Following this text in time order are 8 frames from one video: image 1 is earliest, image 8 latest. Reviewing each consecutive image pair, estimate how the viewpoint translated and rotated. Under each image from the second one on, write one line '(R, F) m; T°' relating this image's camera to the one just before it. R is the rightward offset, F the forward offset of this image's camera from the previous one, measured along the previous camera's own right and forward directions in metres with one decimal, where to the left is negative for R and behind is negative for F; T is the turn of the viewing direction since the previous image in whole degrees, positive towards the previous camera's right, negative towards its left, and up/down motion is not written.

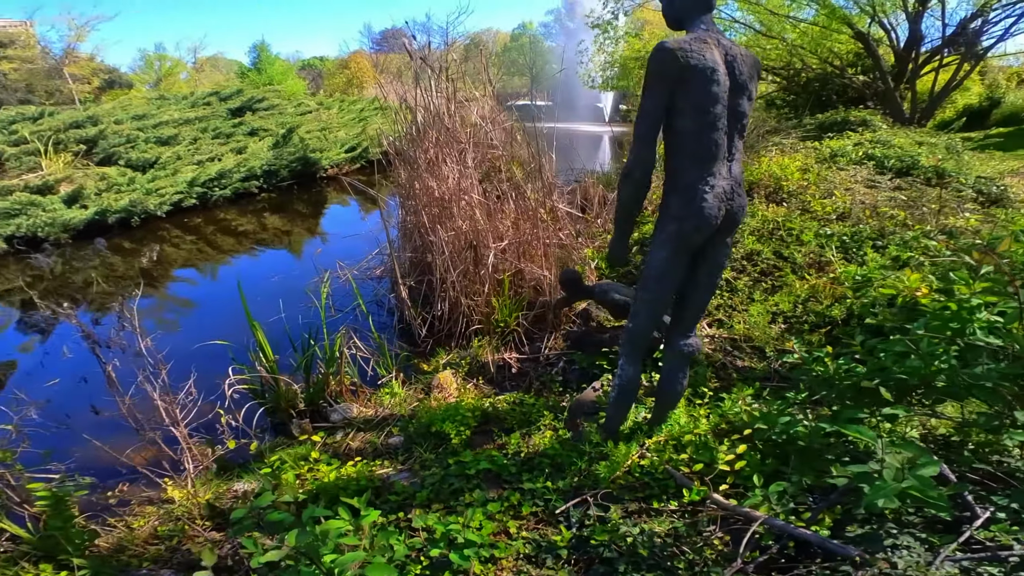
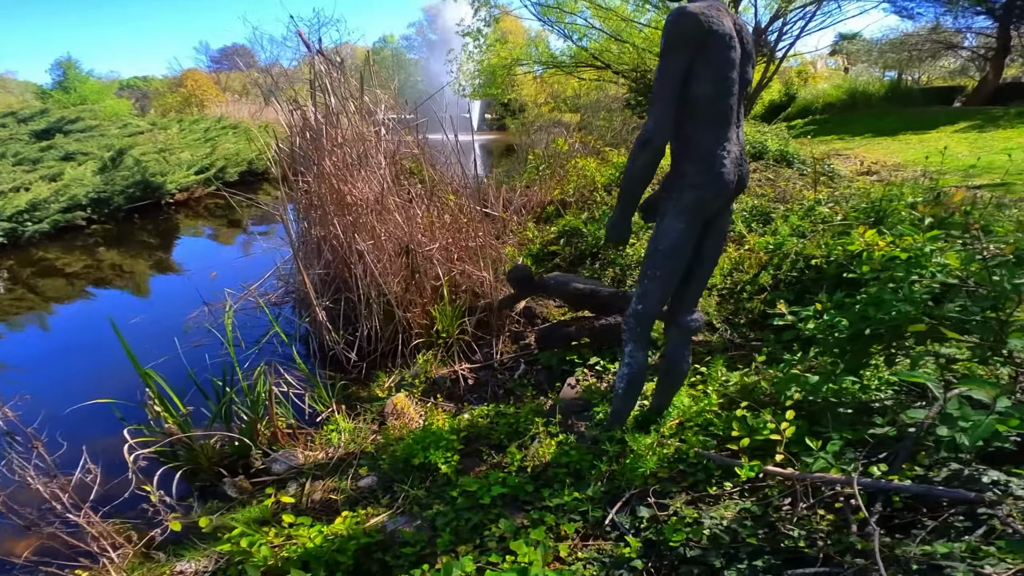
(-0.5, +0.3) m; +13°
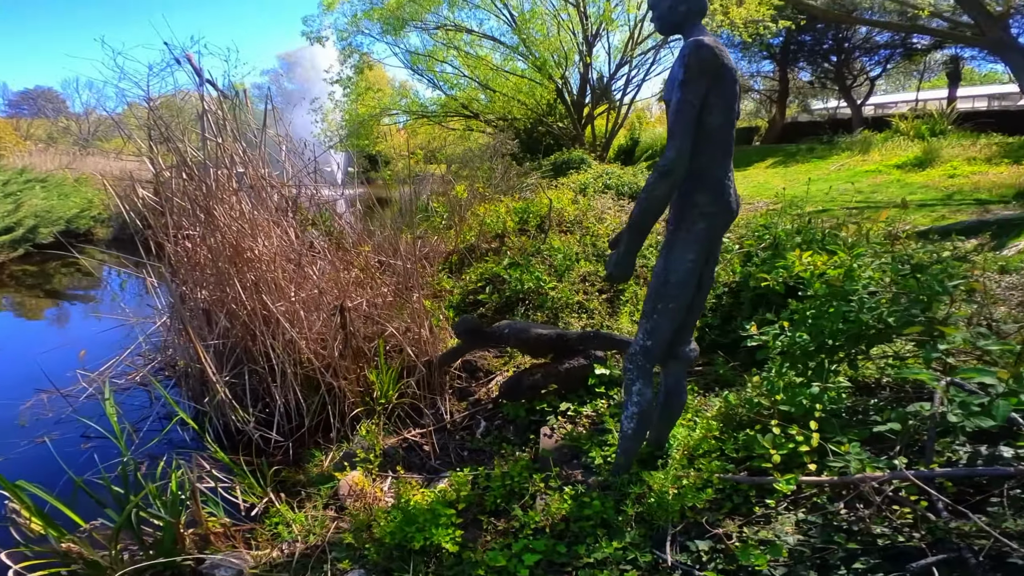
(-0.6, +0.2) m; +15°
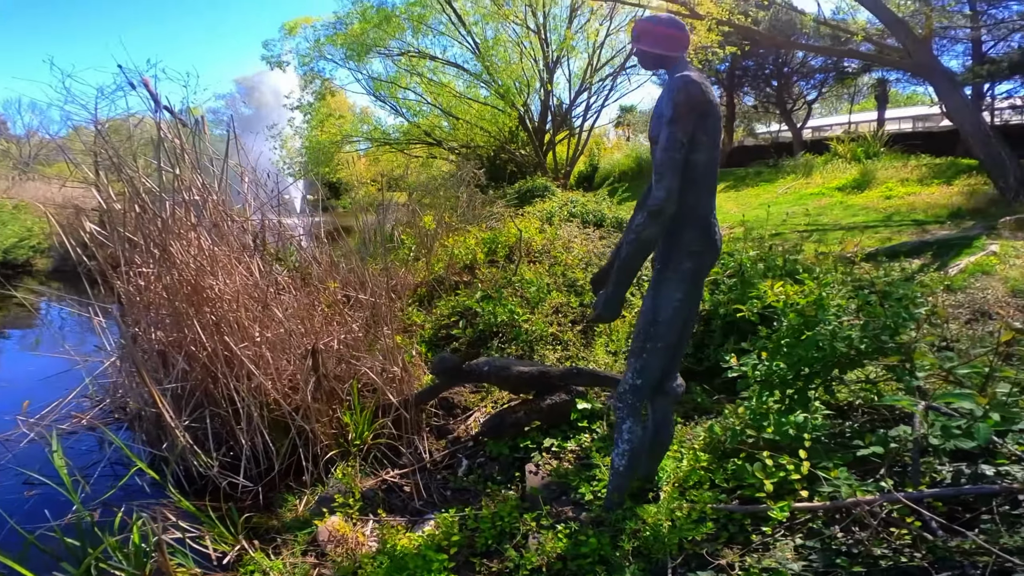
(-0.1, 0.0) m; +4°
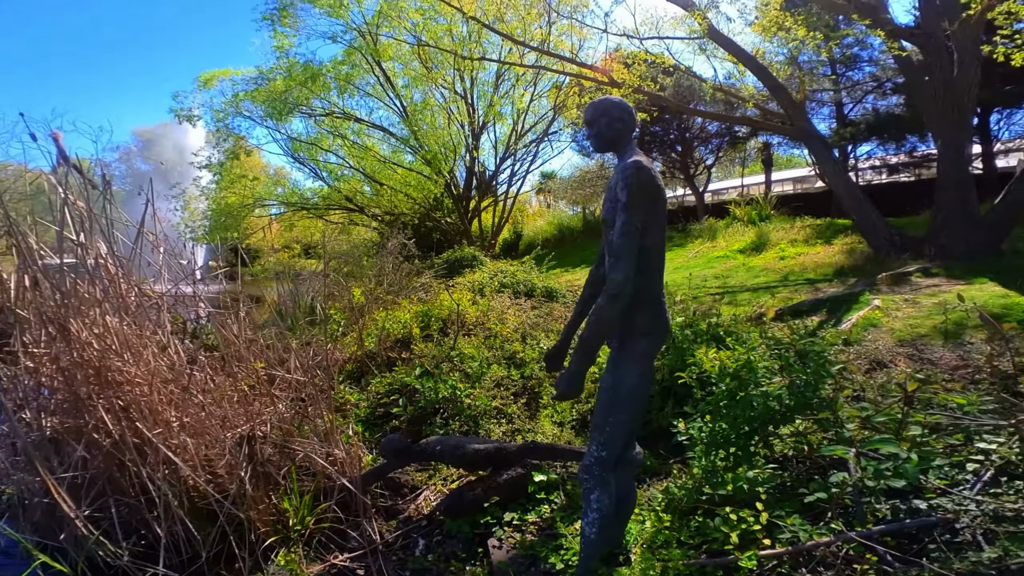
(-0.2, -0.1) m; +8°
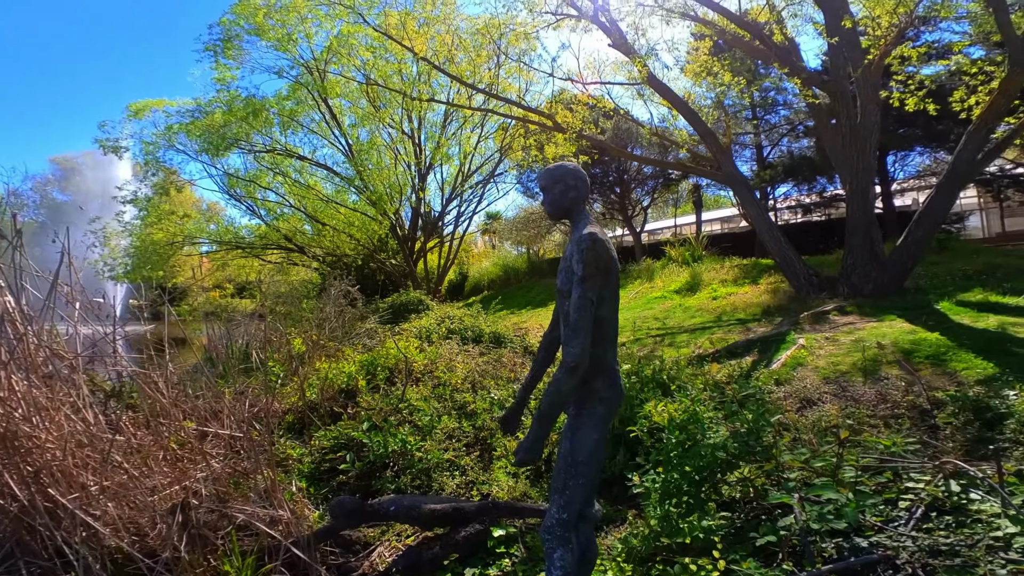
(-0.1, 0.0) m; +6°
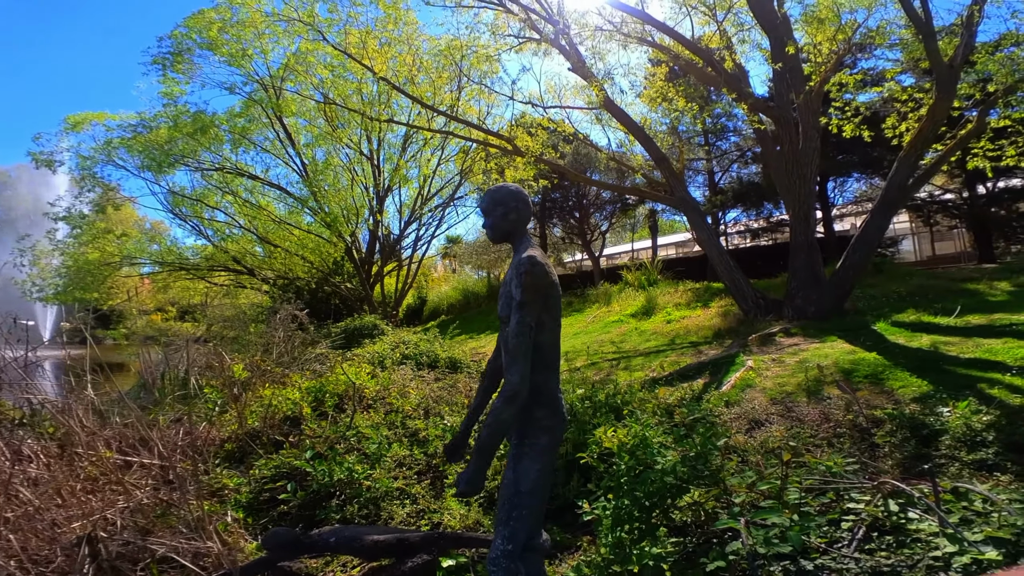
(+0.1, +0.1) m; +4°
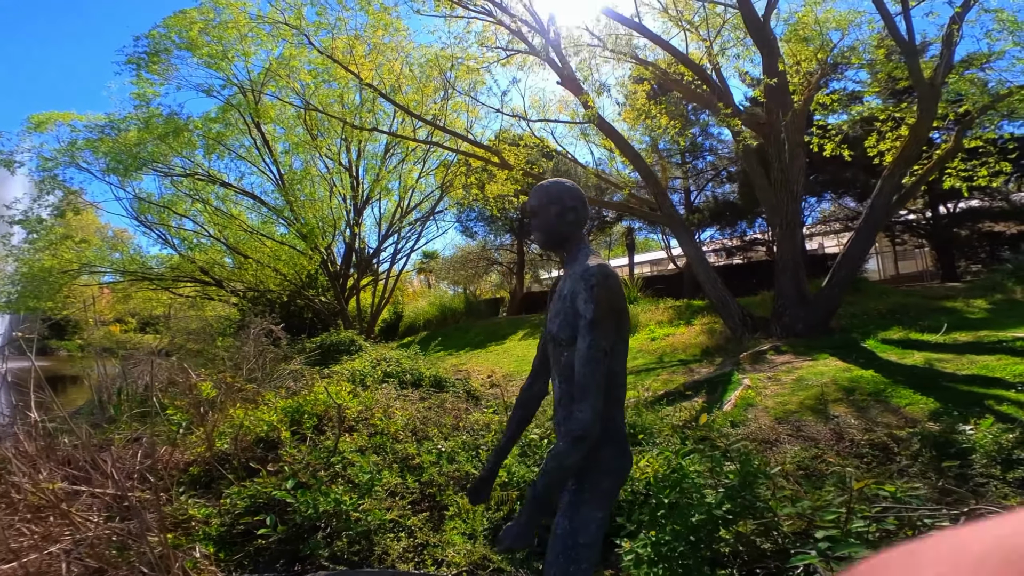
(-0.3, +0.3) m; +3°
